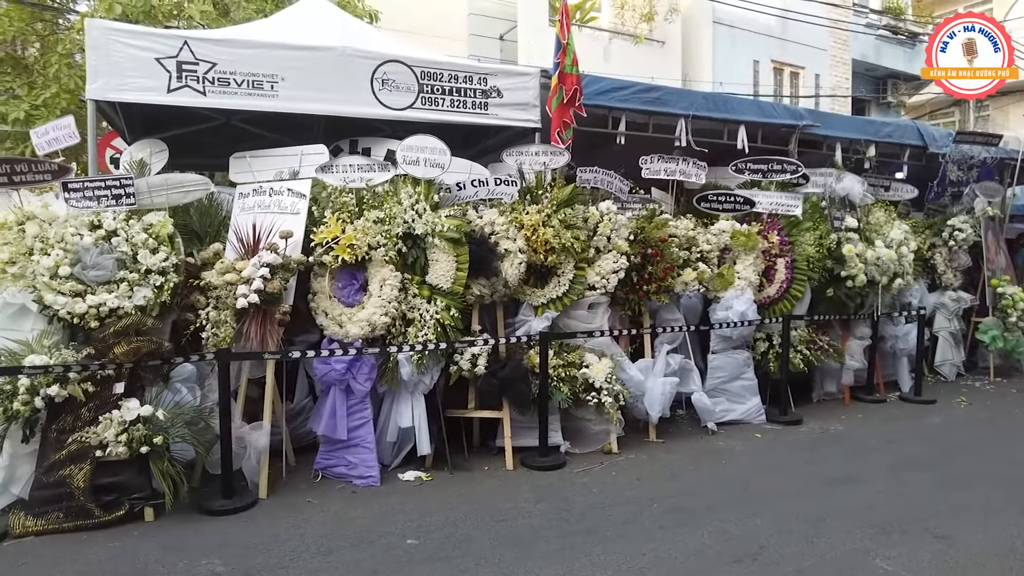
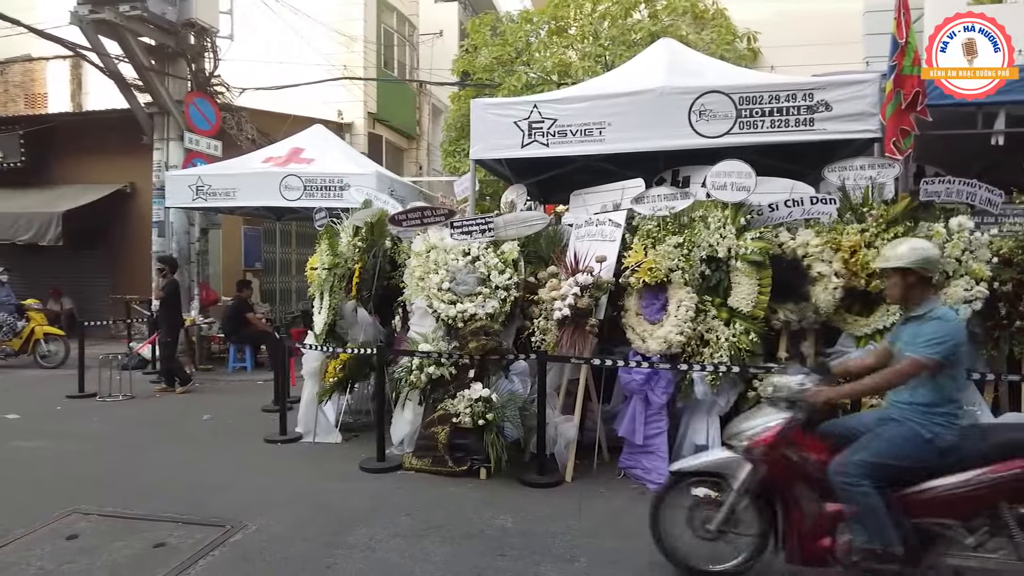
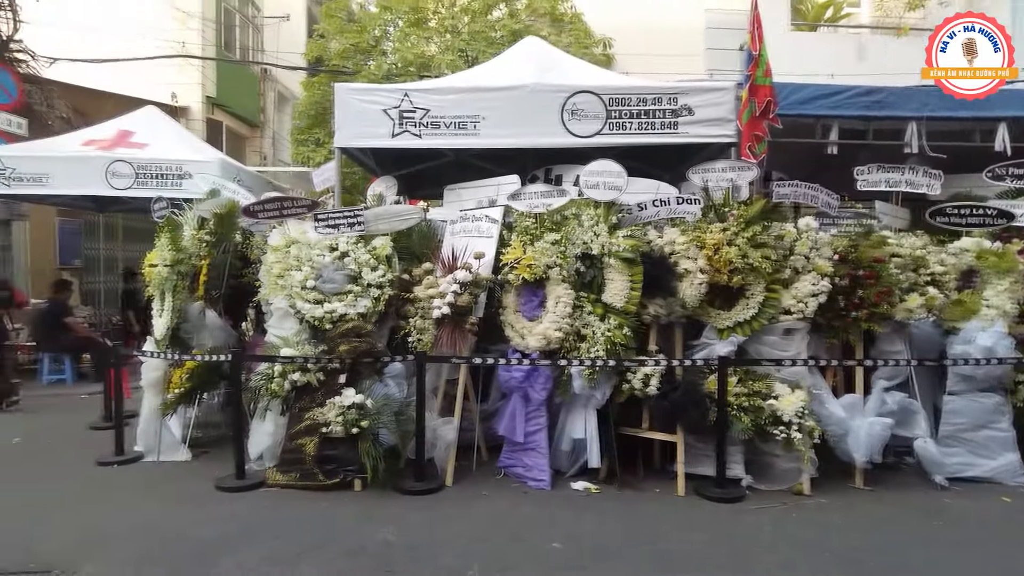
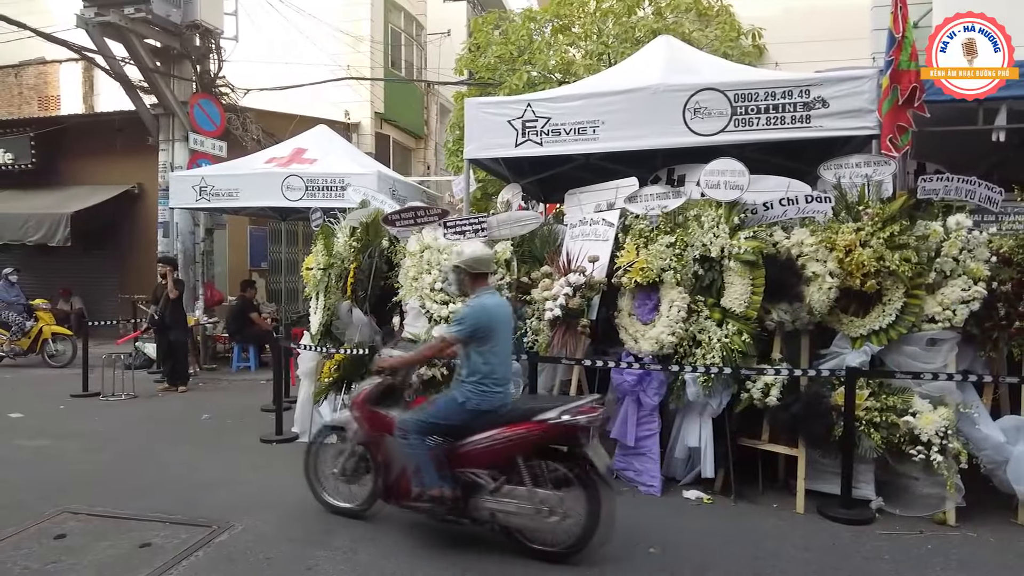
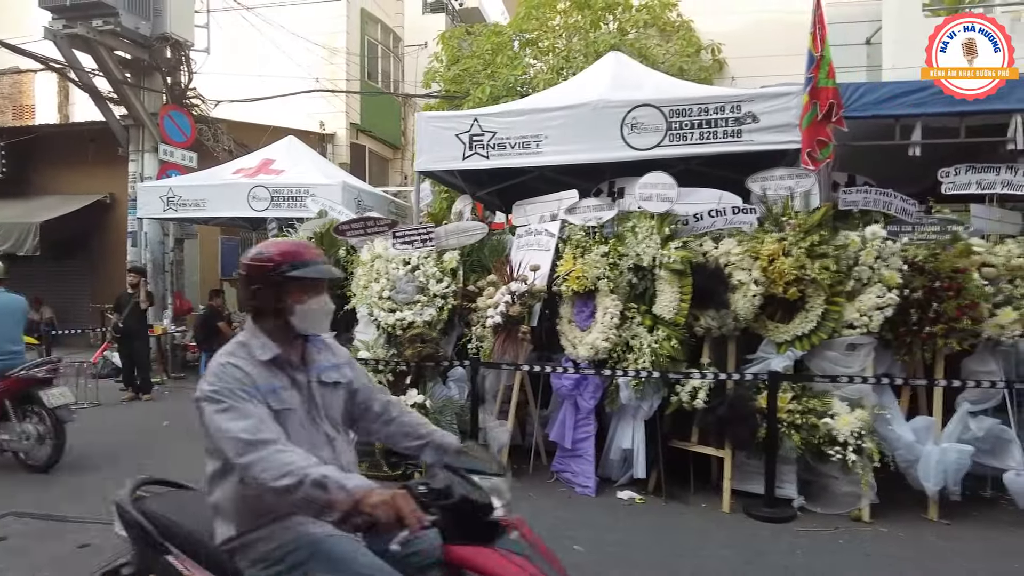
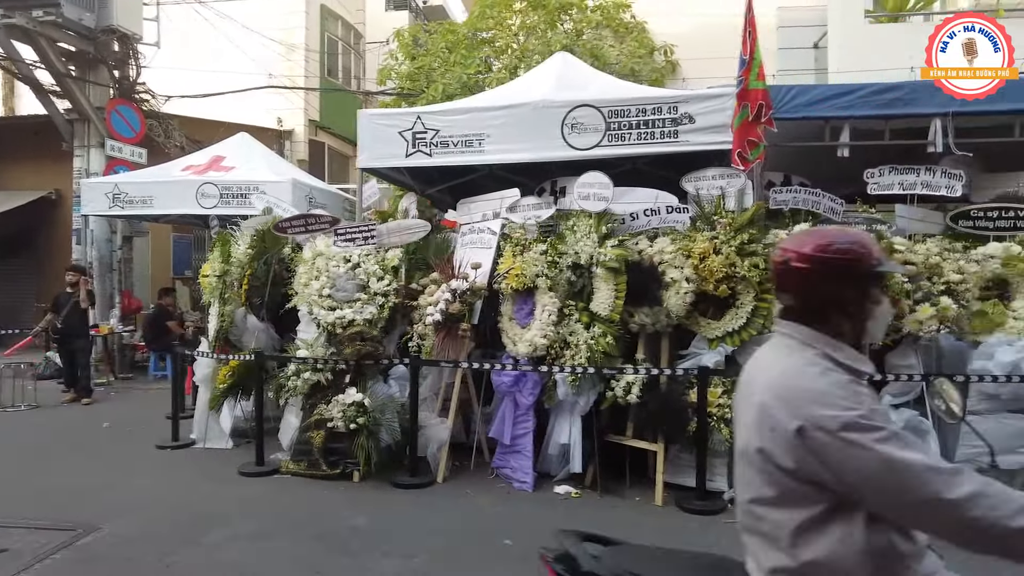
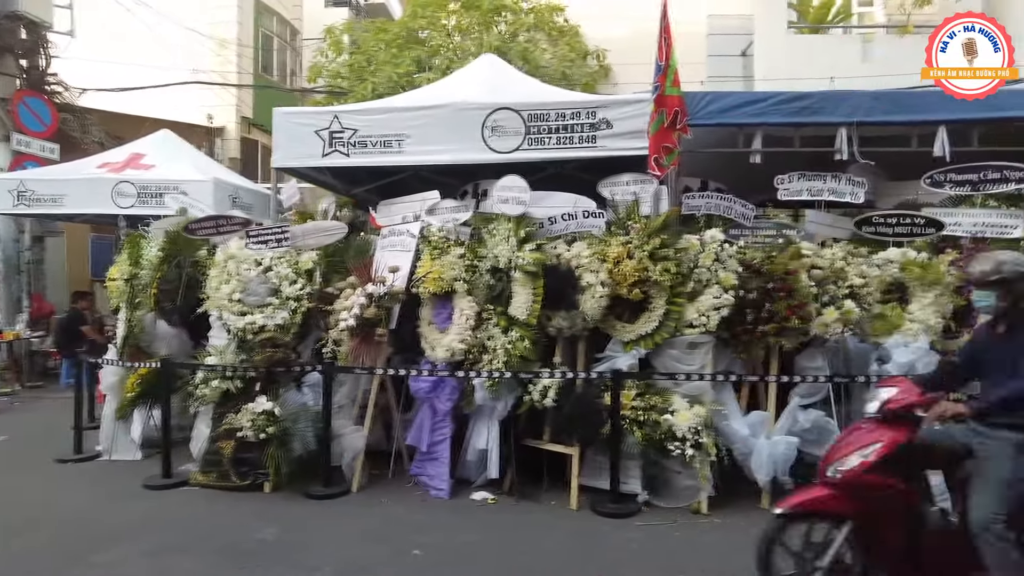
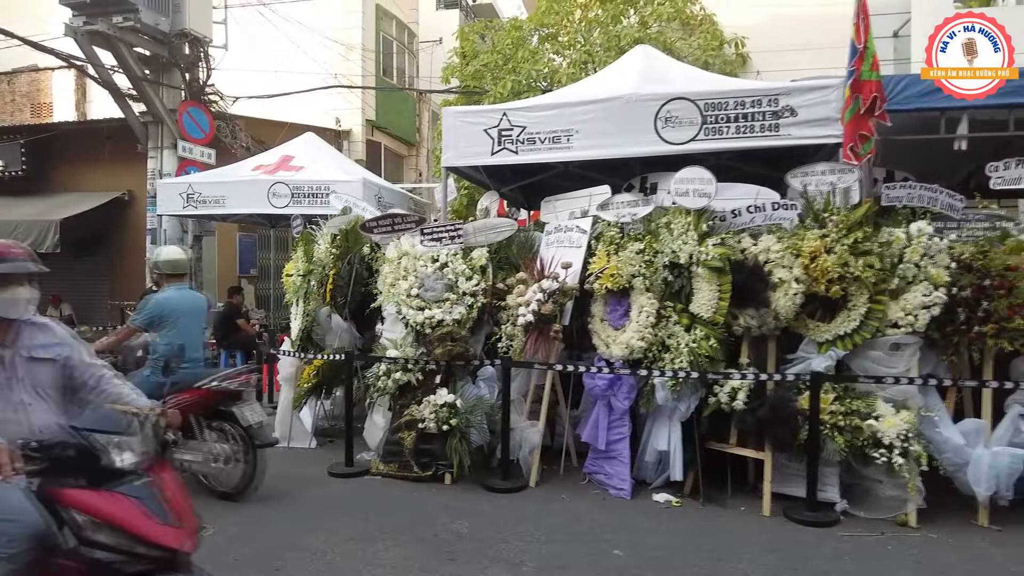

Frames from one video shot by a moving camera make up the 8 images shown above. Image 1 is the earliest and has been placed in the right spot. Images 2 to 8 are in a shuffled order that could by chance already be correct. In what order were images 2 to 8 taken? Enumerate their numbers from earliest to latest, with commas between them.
3, 2, 4, 8, 5, 6, 7
